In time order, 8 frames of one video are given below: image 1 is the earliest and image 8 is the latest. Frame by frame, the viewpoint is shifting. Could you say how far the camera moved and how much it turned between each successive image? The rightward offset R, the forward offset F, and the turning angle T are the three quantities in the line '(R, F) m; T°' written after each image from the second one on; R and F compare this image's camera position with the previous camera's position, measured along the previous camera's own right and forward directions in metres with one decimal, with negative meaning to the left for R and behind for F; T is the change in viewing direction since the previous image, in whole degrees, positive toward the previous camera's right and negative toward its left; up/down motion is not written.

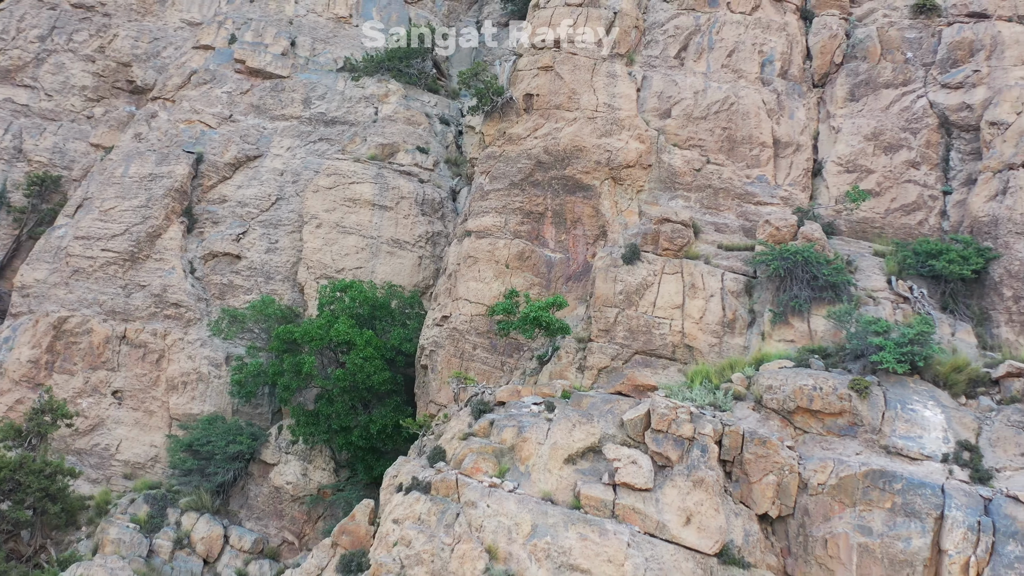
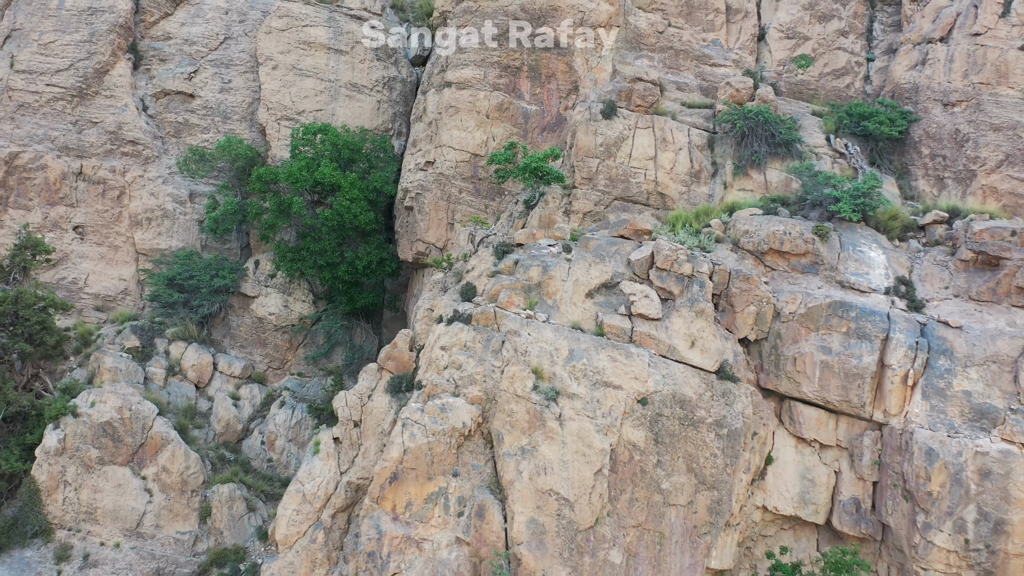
(-3.2, -1.8) m; +10°
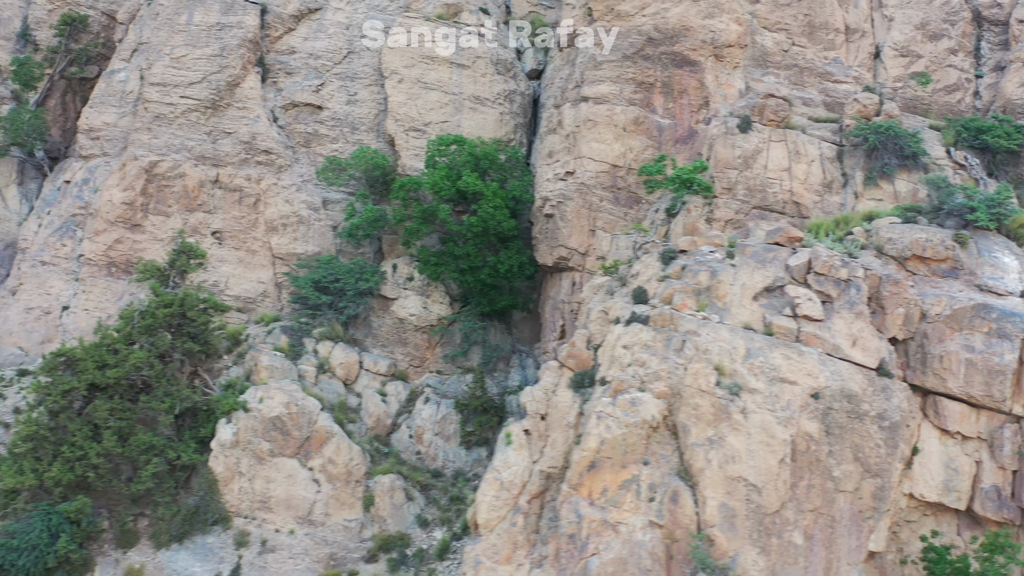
(-2.9, -1.3) m; +1°
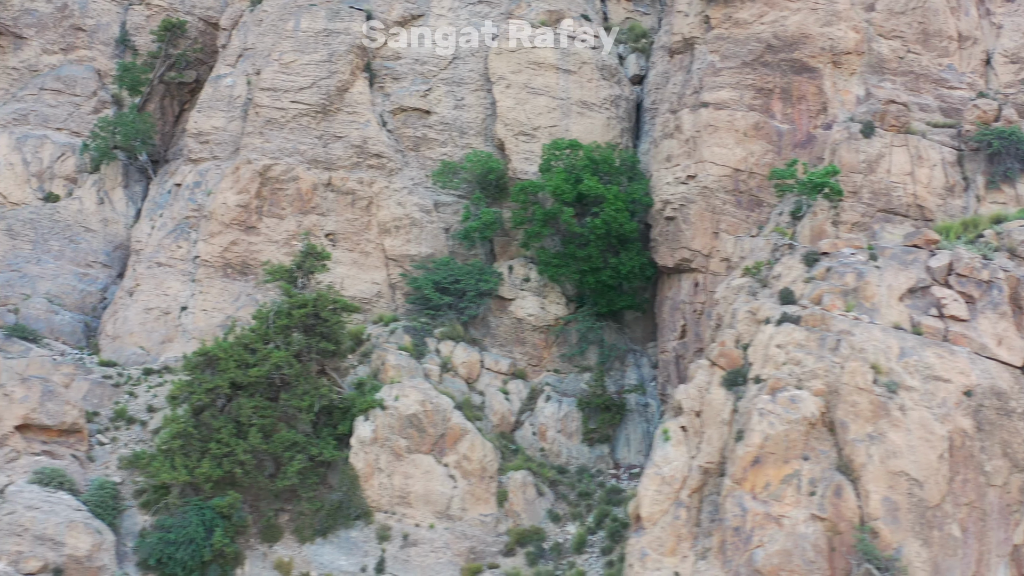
(-2.5, -0.6) m; 0°
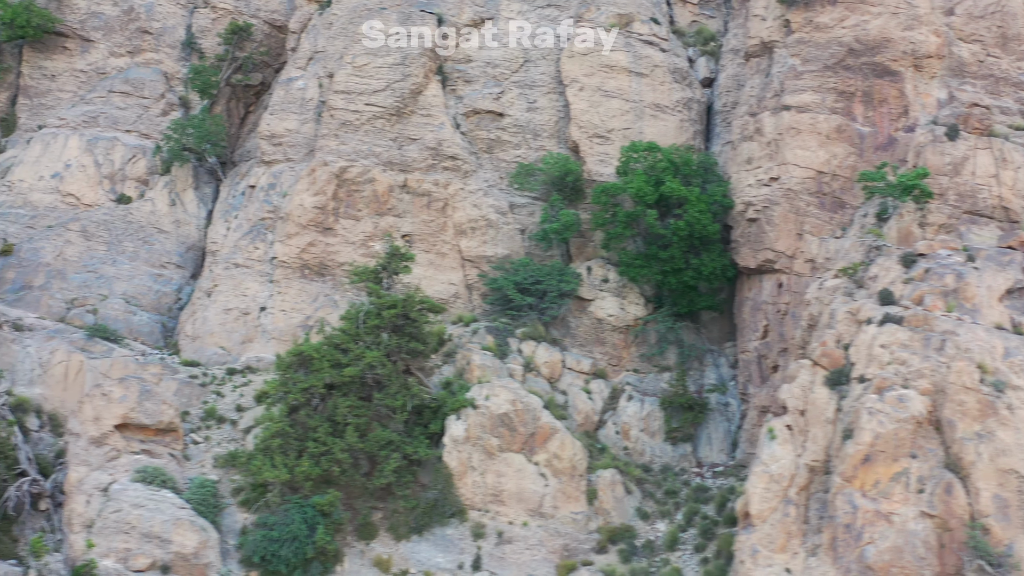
(-1.7, -0.3) m; 0°
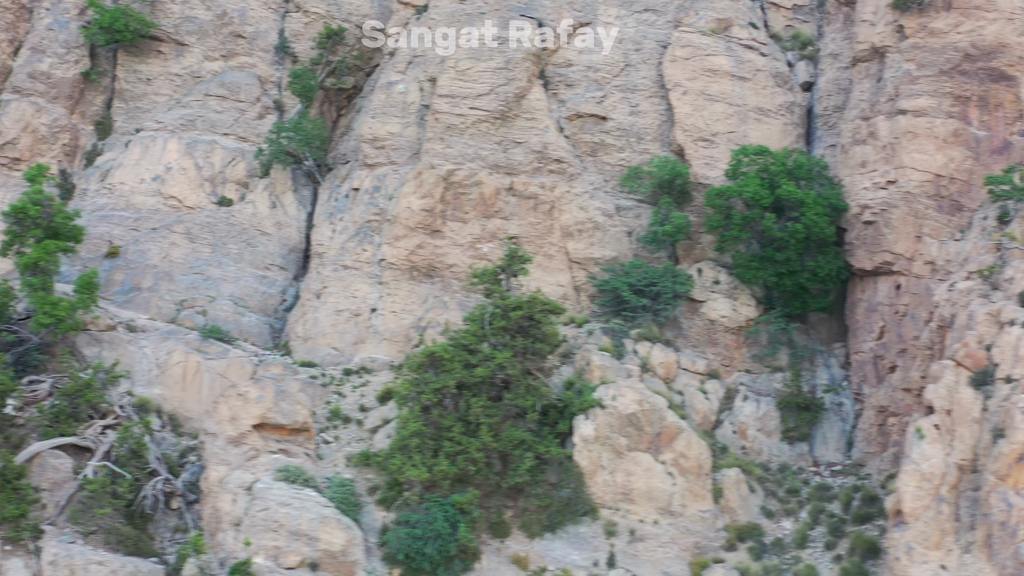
(-2.5, -0.4) m; 0°
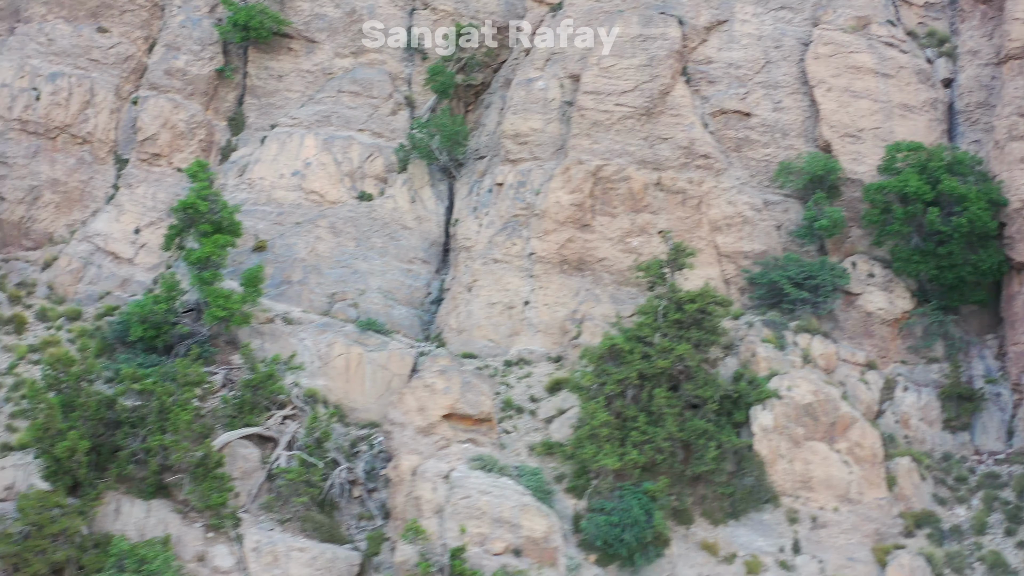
(-3.6, -0.5) m; 0°
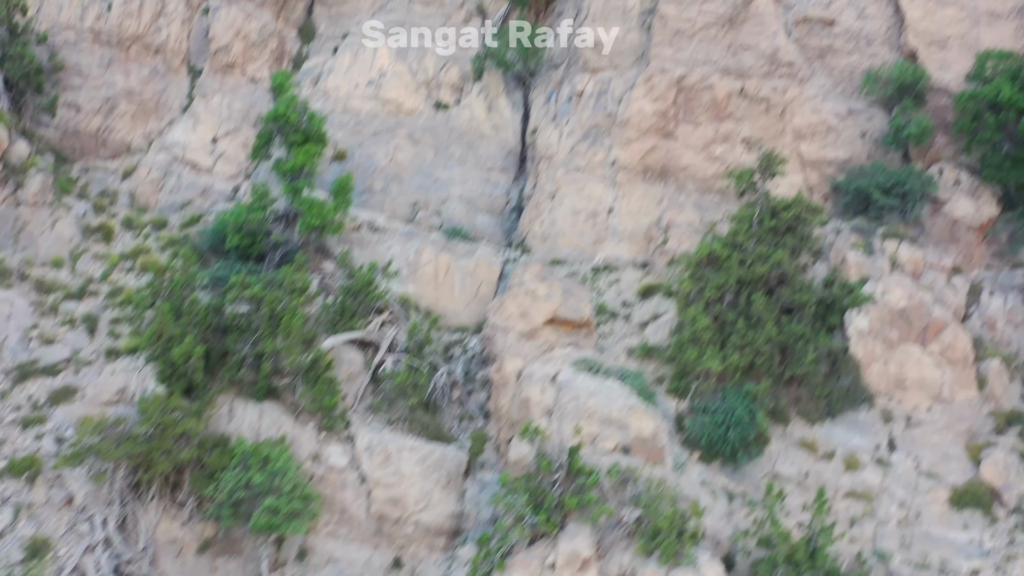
(-2.1, -0.4) m; 0°
